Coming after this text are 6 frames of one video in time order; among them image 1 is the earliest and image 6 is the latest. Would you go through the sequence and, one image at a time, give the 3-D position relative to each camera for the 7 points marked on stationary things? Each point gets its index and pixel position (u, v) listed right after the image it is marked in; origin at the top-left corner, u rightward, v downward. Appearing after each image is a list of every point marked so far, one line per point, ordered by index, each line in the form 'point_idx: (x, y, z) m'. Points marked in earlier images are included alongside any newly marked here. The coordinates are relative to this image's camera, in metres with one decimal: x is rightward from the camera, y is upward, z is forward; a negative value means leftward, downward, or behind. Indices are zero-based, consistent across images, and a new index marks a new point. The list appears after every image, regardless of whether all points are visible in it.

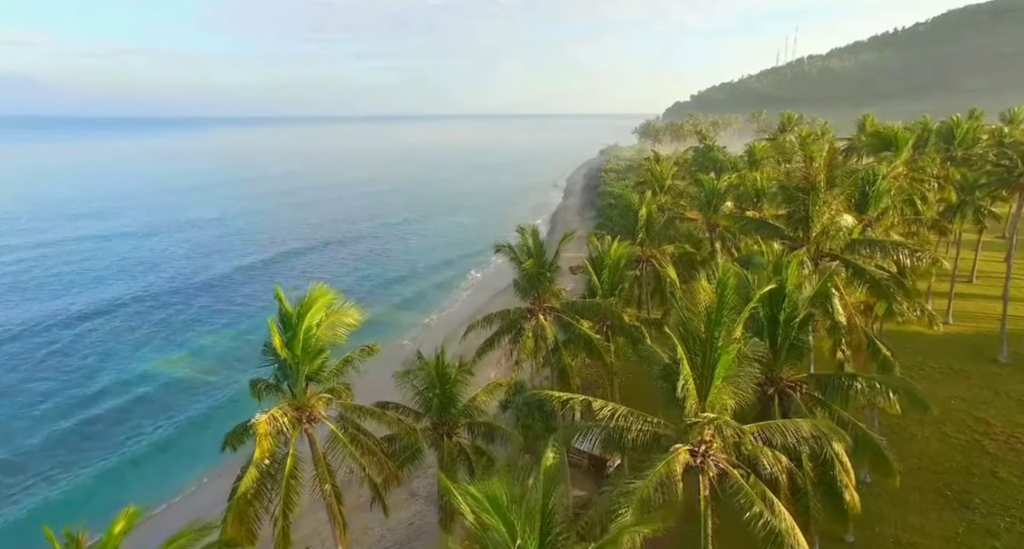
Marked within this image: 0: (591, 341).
0: (+2.2, -1.9, +15.9) m
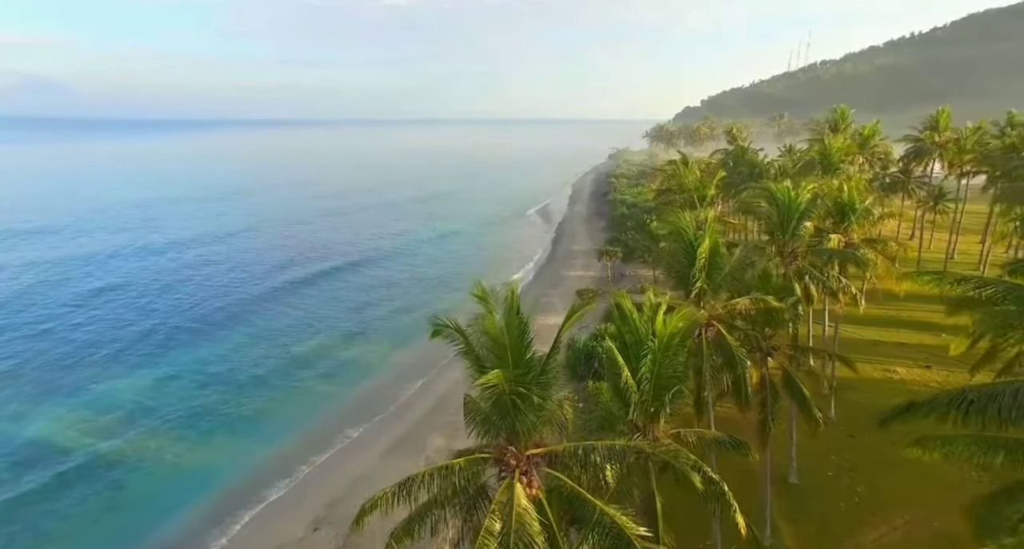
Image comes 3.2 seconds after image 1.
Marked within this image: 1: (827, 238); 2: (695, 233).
0: (+1.5, -3.5, +7.4) m
1: (+11.0, +1.3, +19.7) m
2: (+4.7, +1.1, +14.6) m
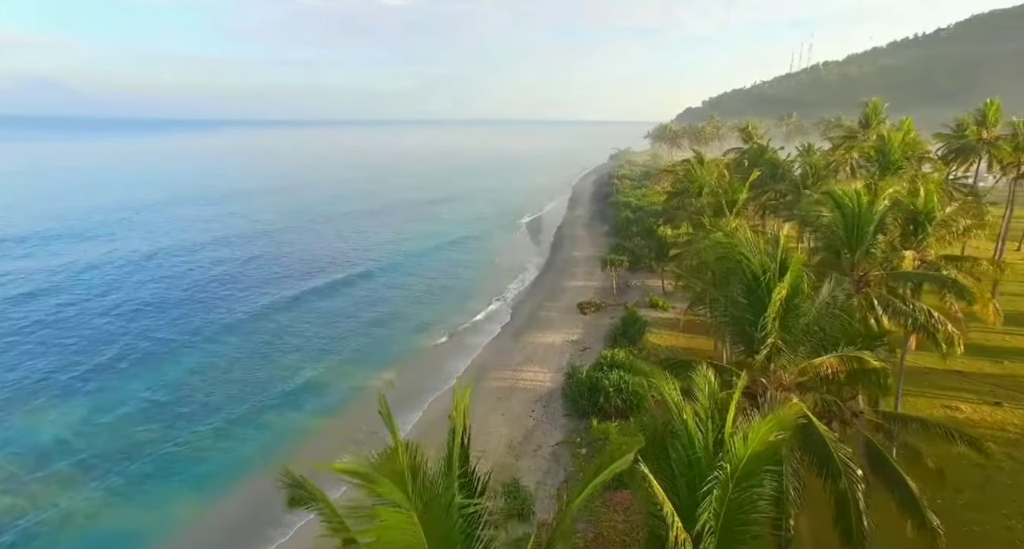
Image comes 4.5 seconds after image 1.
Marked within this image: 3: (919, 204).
0: (+1.1, -4.2, +3.0) m
1: (+10.6, +0.5, +15.3) m
2: (+4.3, +0.3, +10.2) m
3: (+11.6, +2.0, +16.3) m
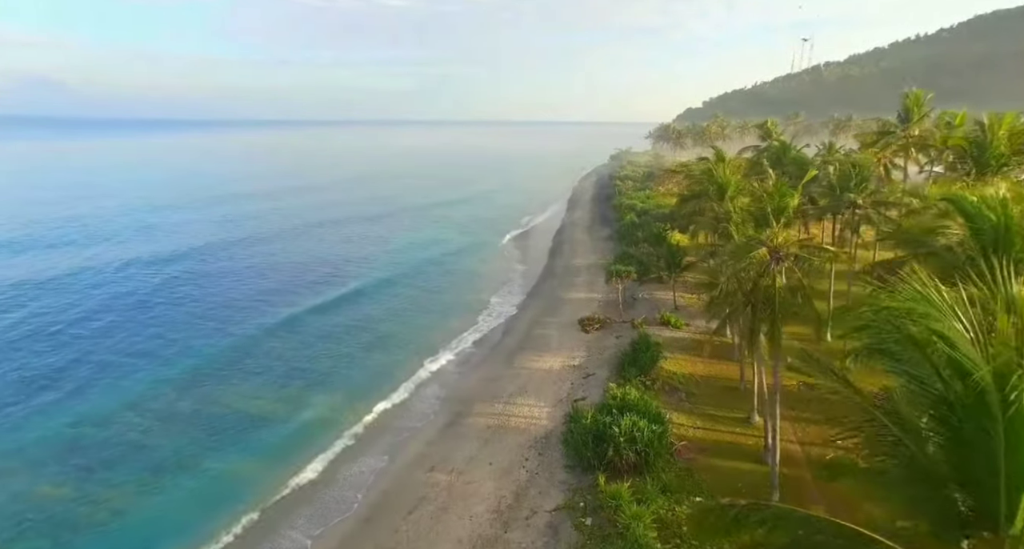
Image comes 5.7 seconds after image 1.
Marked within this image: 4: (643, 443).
0: (+0.7, -5.0, -1.7) m
1: (+10.2, -0.3, +10.7) m
2: (+4.0, -0.5, +5.5) m
3: (+11.2, +1.2, +11.7) m
4: (+4.6, -5.9, +19.7) m
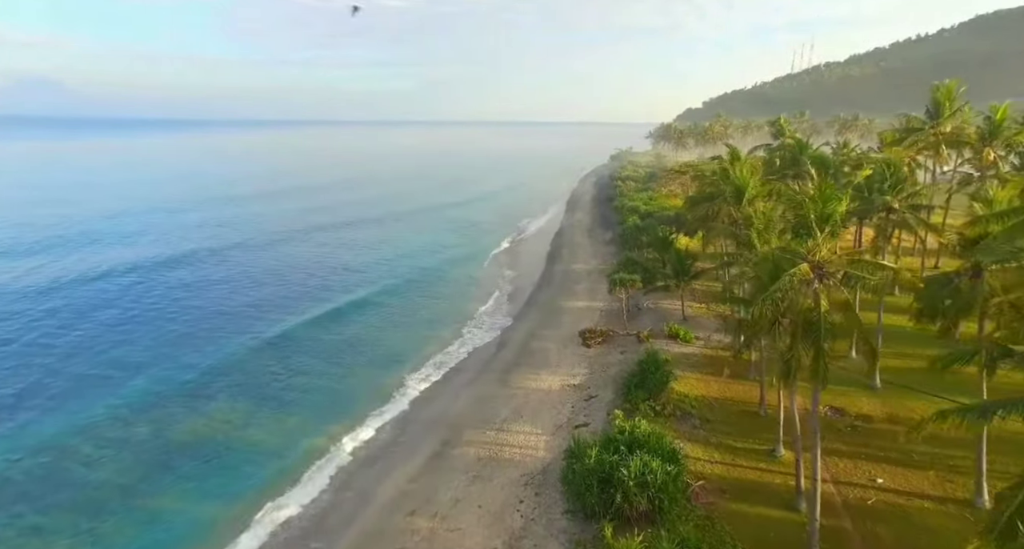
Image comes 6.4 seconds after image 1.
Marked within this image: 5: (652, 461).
0: (+0.5, -5.4, -4.5) m
1: (+10.0, -0.8, +7.9) m
2: (+3.7, -1.0, +2.7) m
3: (+10.9, +0.7, +8.9) m
4: (+4.3, -6.4, +16.9) m
5: (+4.4, -5.8, +17.5) m
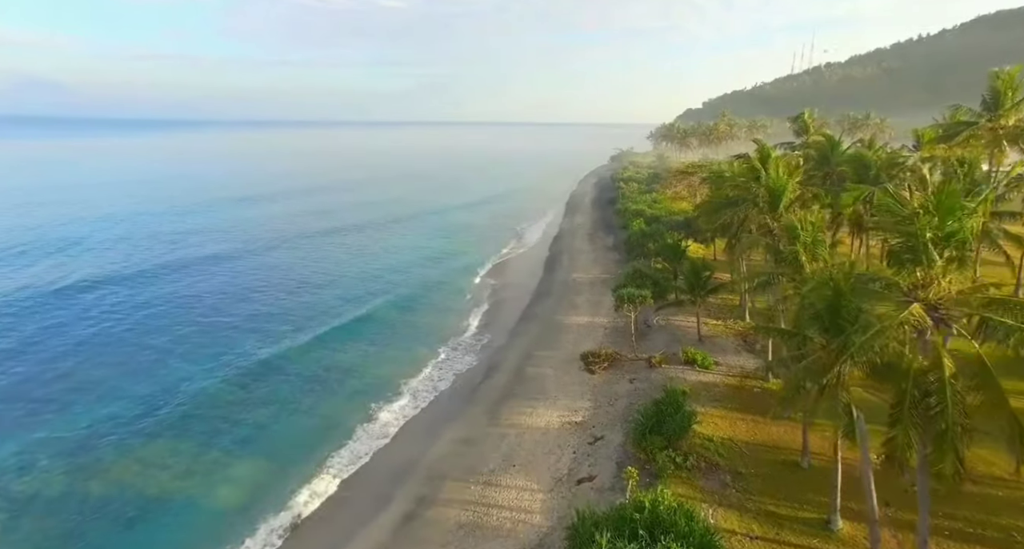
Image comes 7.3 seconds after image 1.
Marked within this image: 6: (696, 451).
0: (+0.2, -6.2, -8.7) m
1: (+9.7, -1.5, +3.7) m
2: (+3.4, -1.7, -1.5) m
3: (+10.6, 0.0, +4.7) m
4: (+4.0, -7.1, +12.6) m
5: (+4.0, -6.6, +13.3) m
6: (+6.5, -6.2, +19.9) m
